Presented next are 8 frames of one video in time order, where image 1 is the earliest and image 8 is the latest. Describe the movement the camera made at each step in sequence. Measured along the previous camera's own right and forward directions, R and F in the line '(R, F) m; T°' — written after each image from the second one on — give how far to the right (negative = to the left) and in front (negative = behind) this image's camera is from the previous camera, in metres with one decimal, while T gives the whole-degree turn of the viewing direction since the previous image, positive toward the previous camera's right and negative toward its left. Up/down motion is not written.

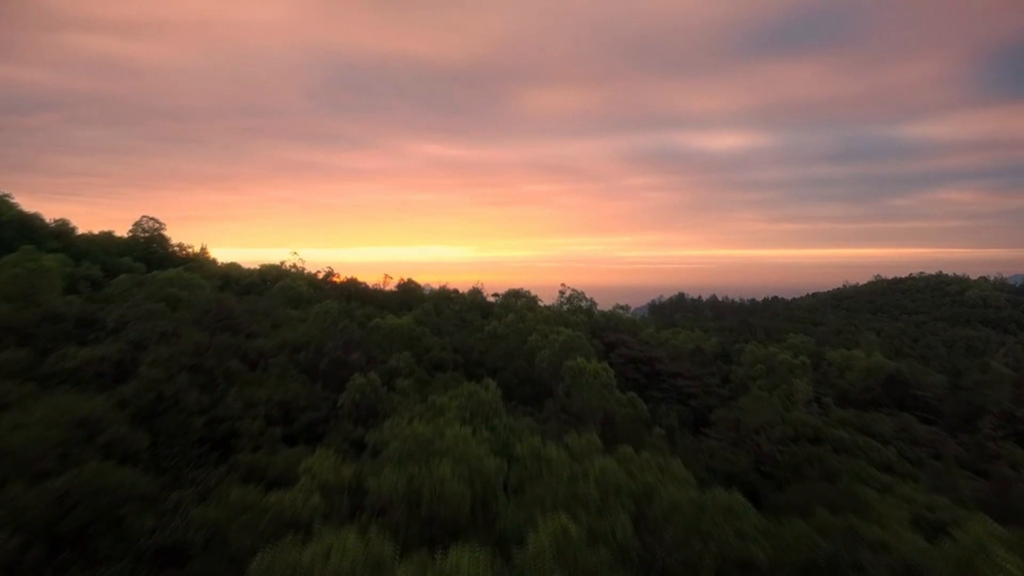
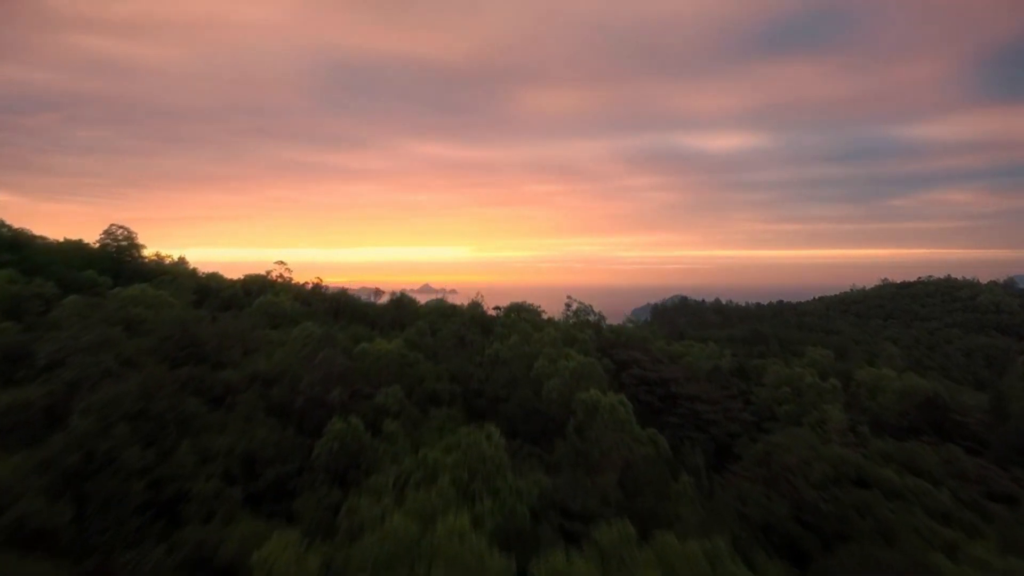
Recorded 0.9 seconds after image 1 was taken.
(-0.1, +1.0) m; 0°
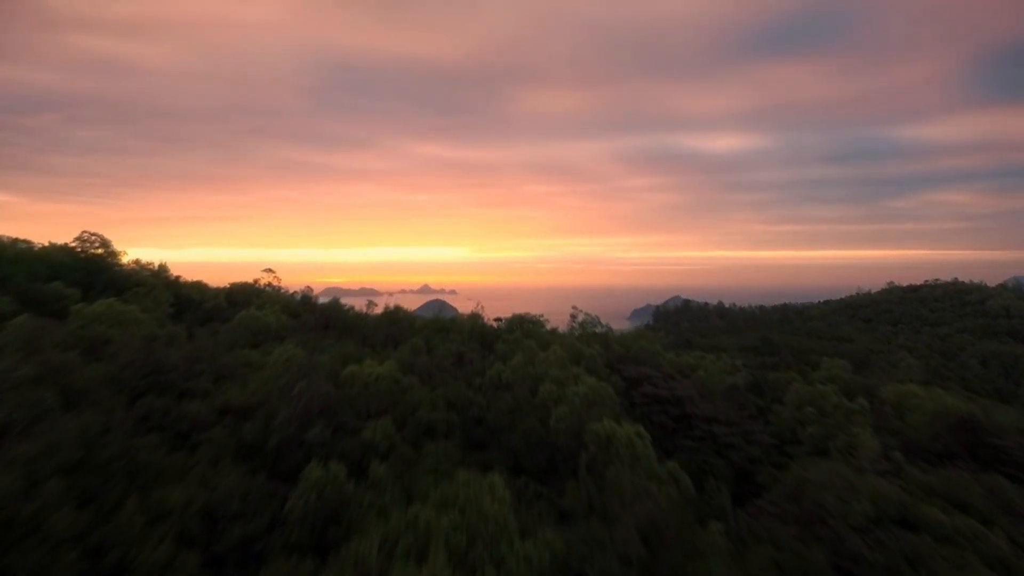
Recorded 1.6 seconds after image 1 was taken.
(-0.1, +0.8) m; 0°
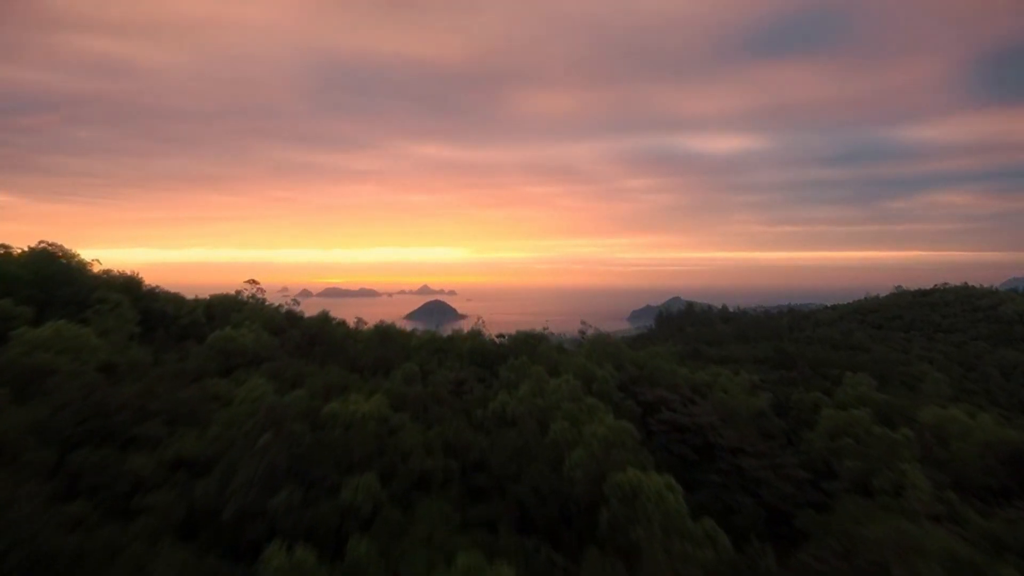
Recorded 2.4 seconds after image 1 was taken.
(-0.1, +1.0) m; 0°
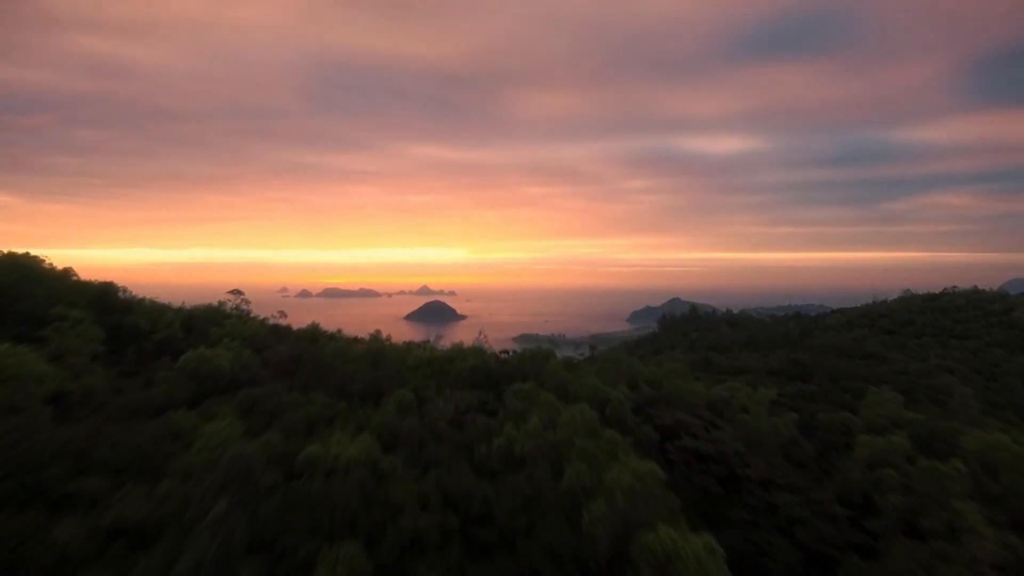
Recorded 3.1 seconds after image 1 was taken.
(-0.1, +0.9) m; 0°
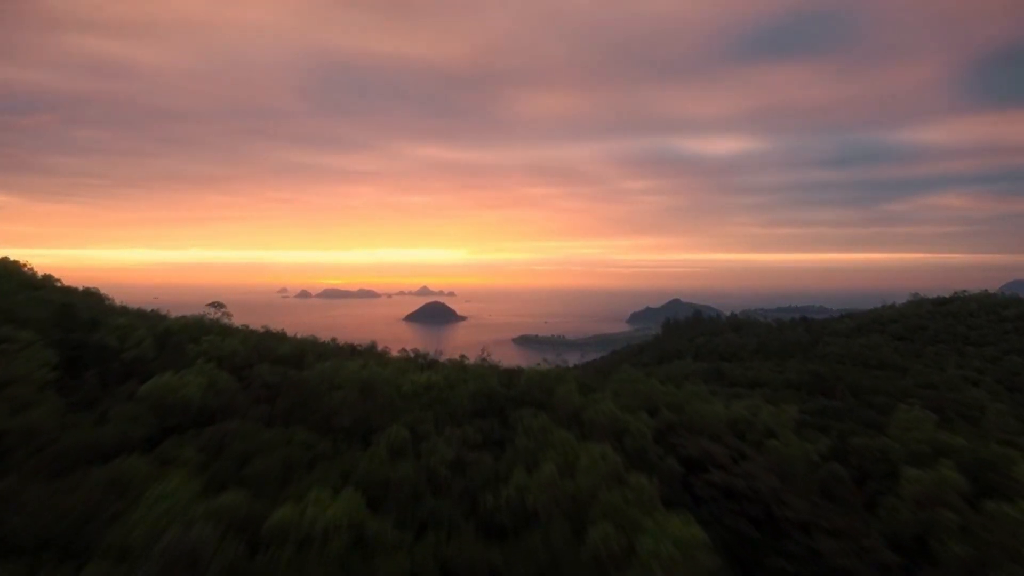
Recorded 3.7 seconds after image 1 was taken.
(-0.2, +1.0) m; 0°
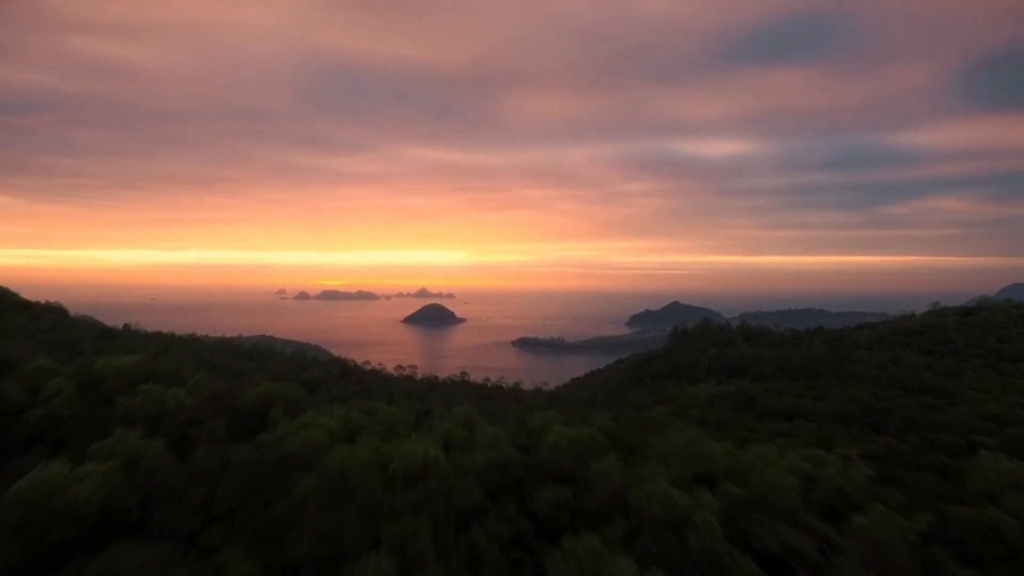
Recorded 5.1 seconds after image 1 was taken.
(-0.4, +2.0) m; 0°
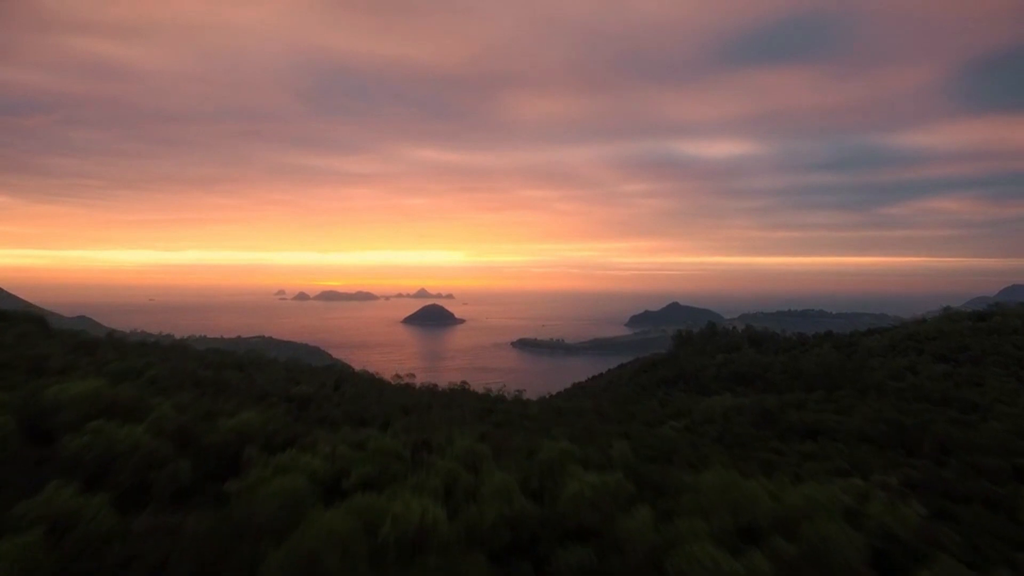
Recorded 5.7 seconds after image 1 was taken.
(-0.2, +1.1) m; 0°
